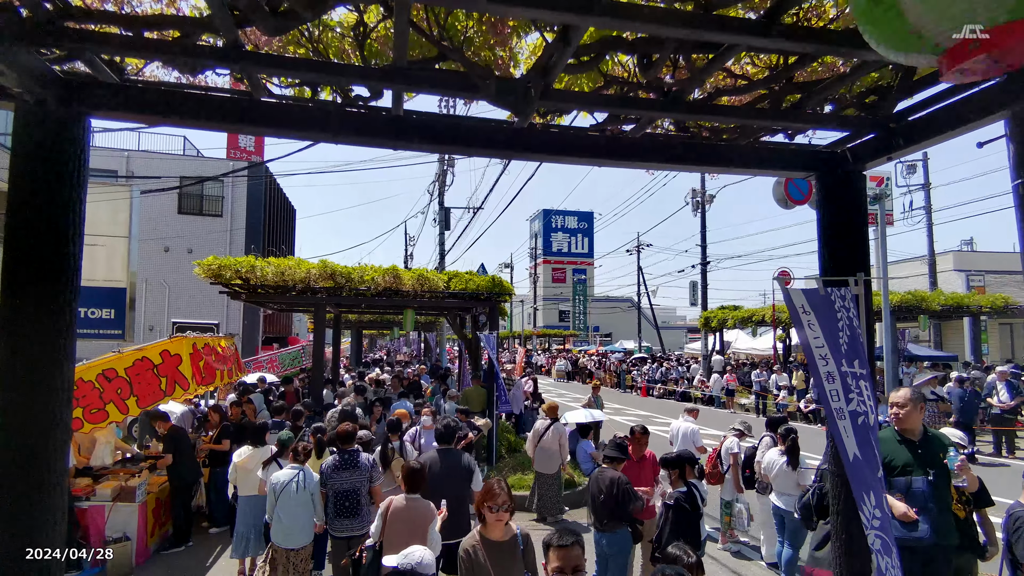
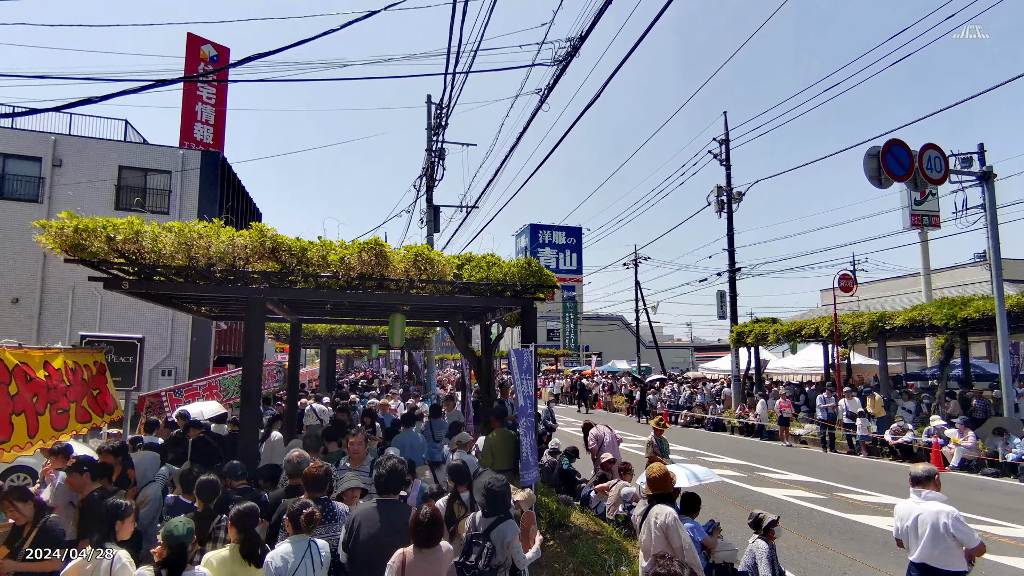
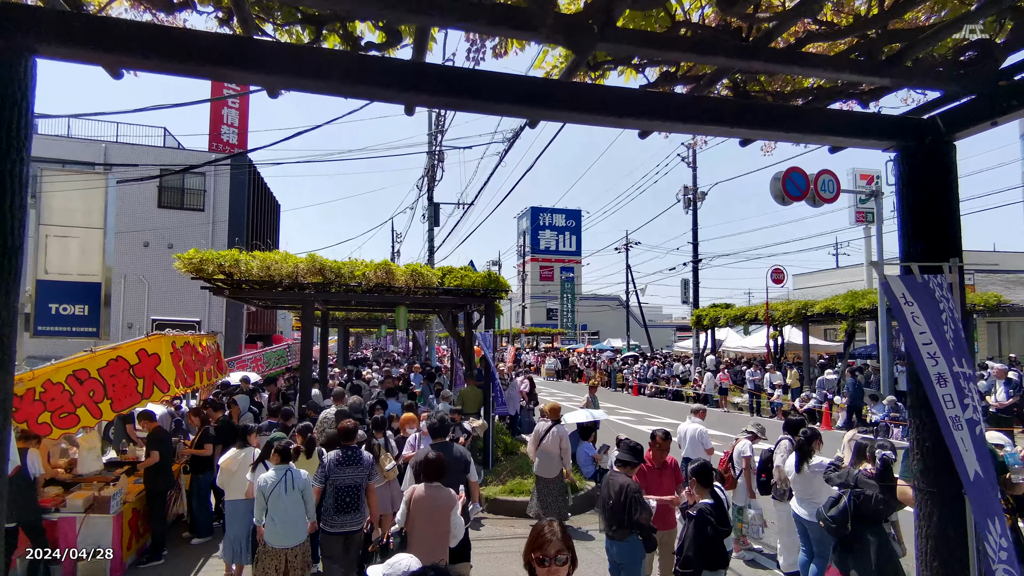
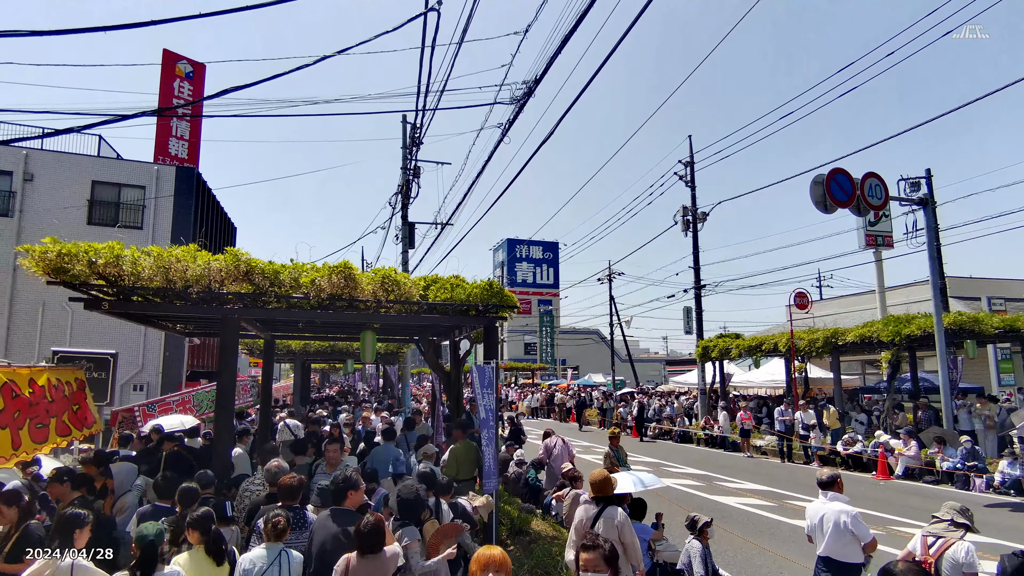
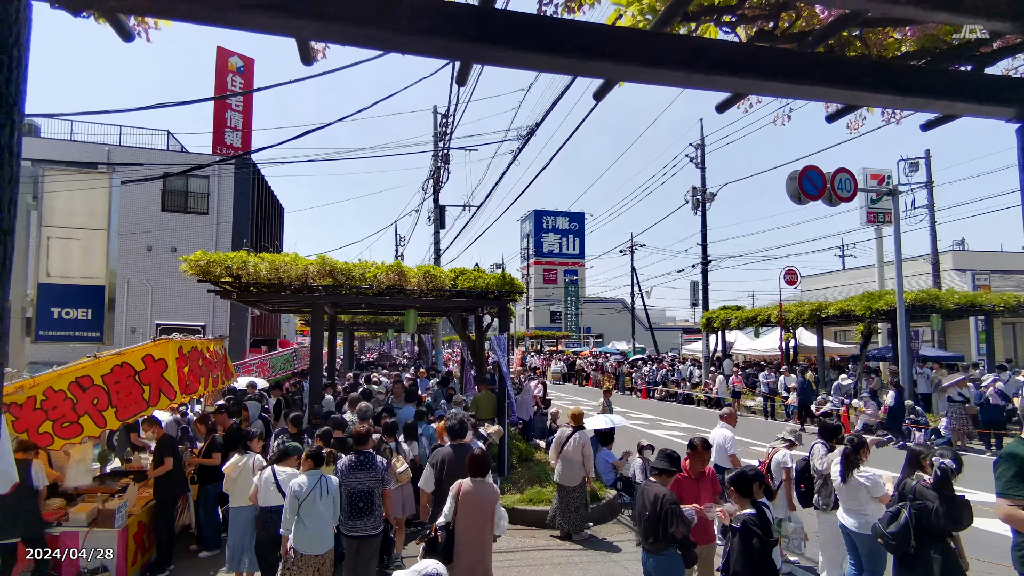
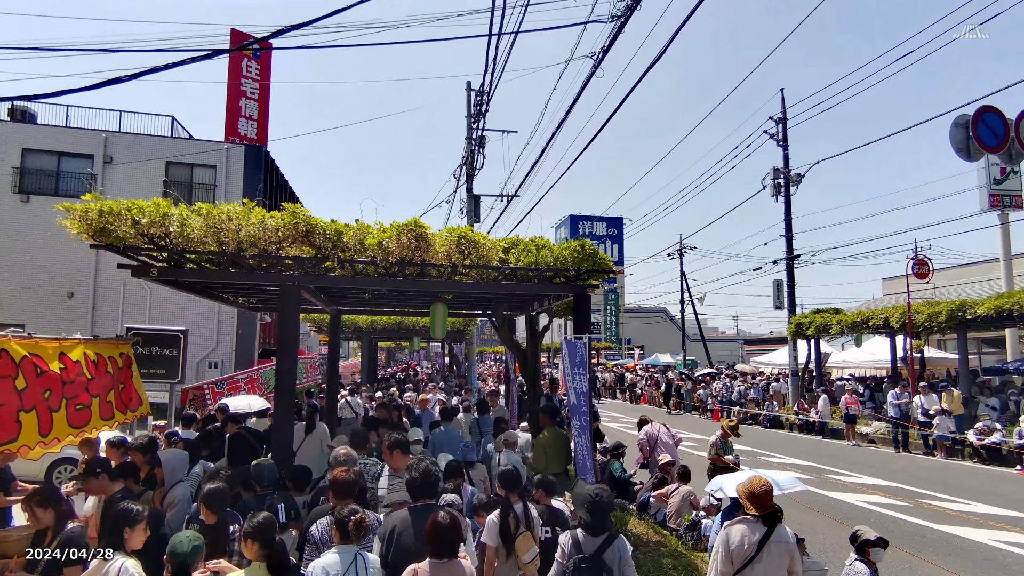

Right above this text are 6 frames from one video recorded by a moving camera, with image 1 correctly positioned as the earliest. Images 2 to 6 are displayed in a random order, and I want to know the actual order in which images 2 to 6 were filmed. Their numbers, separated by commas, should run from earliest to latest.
3, 5, 4, 2, 6
